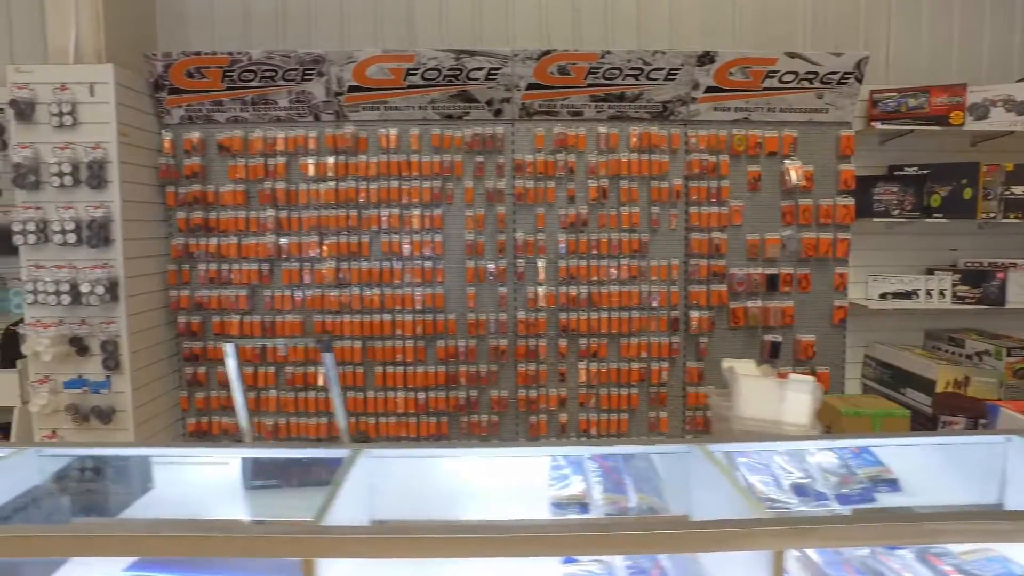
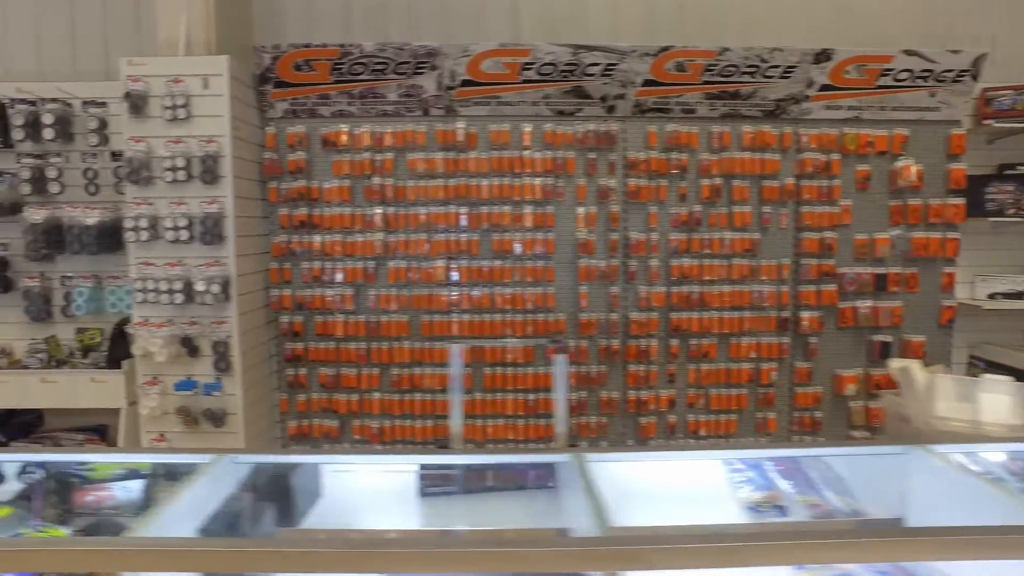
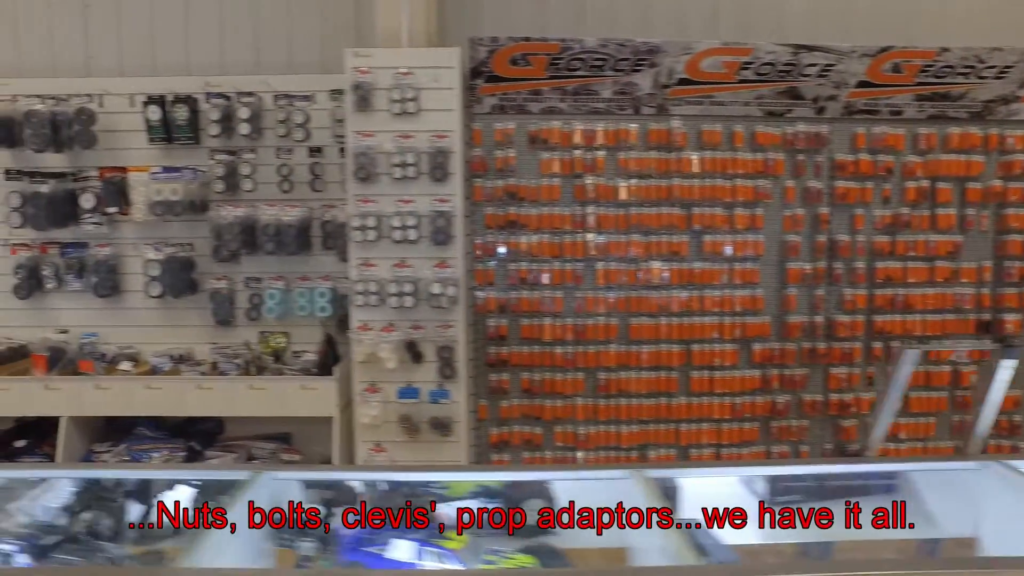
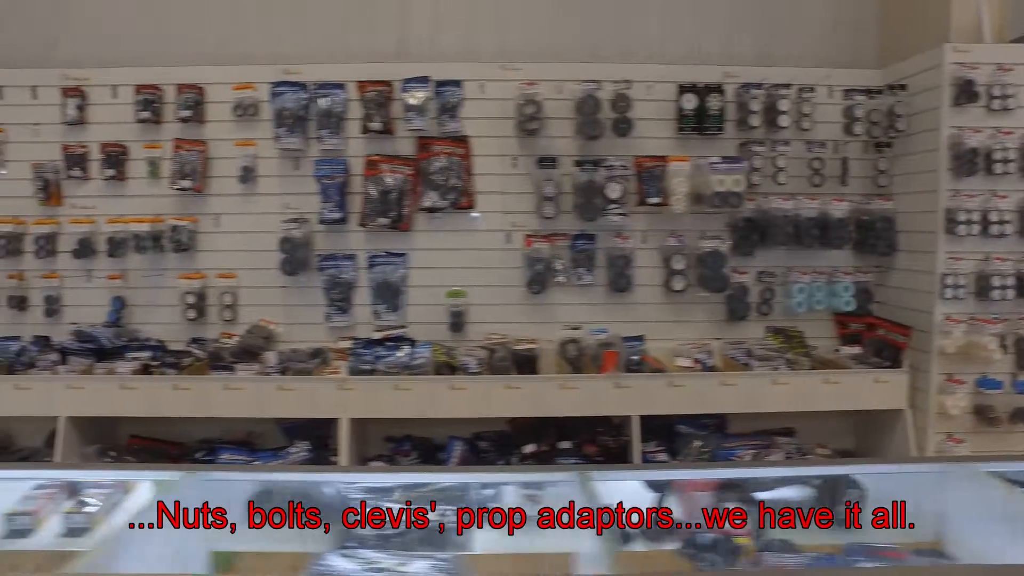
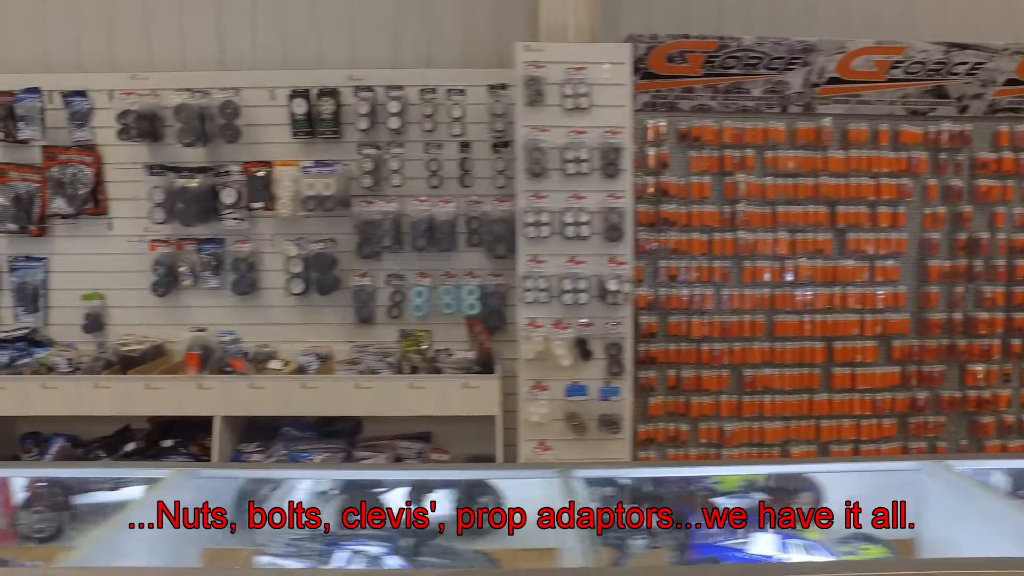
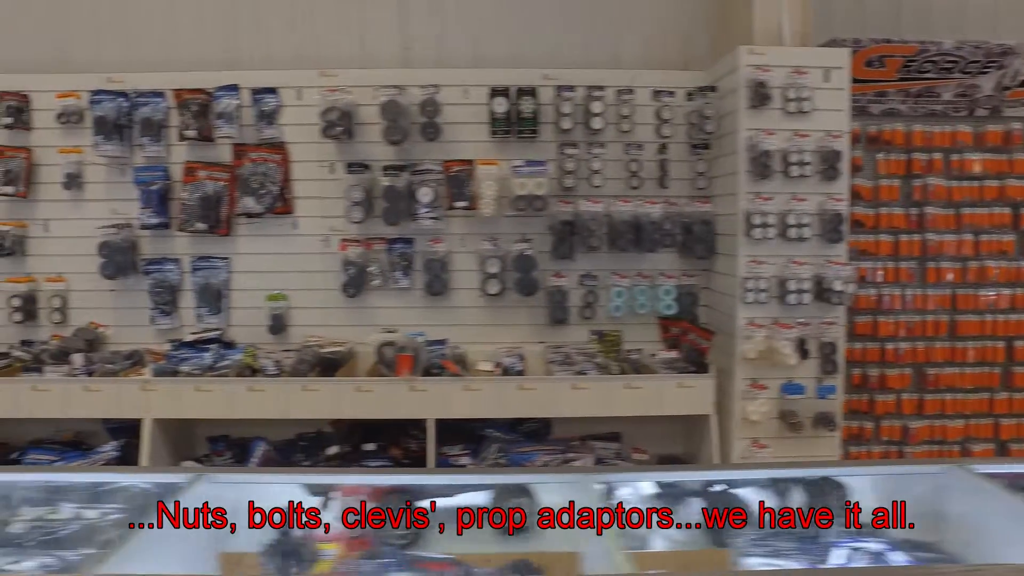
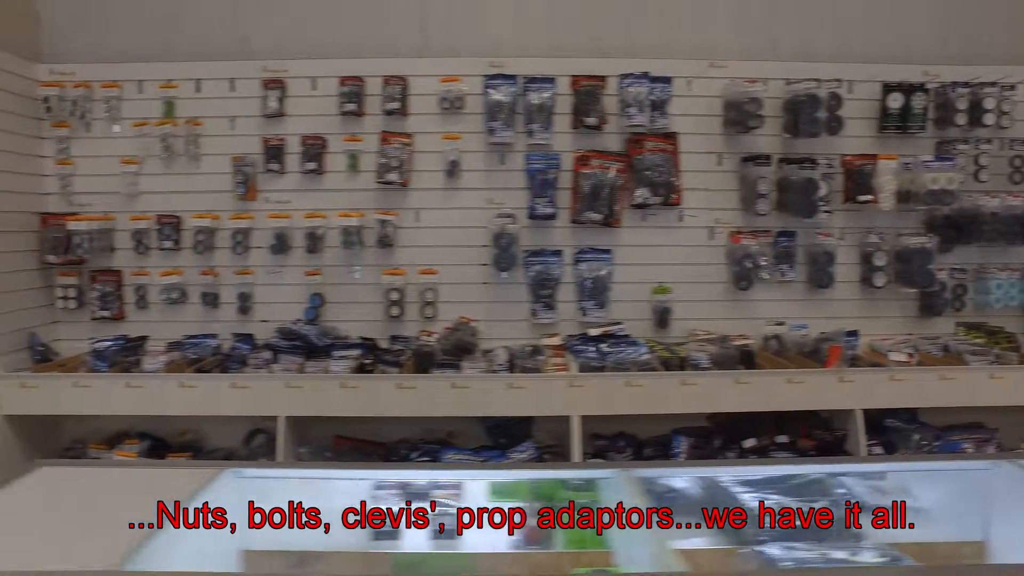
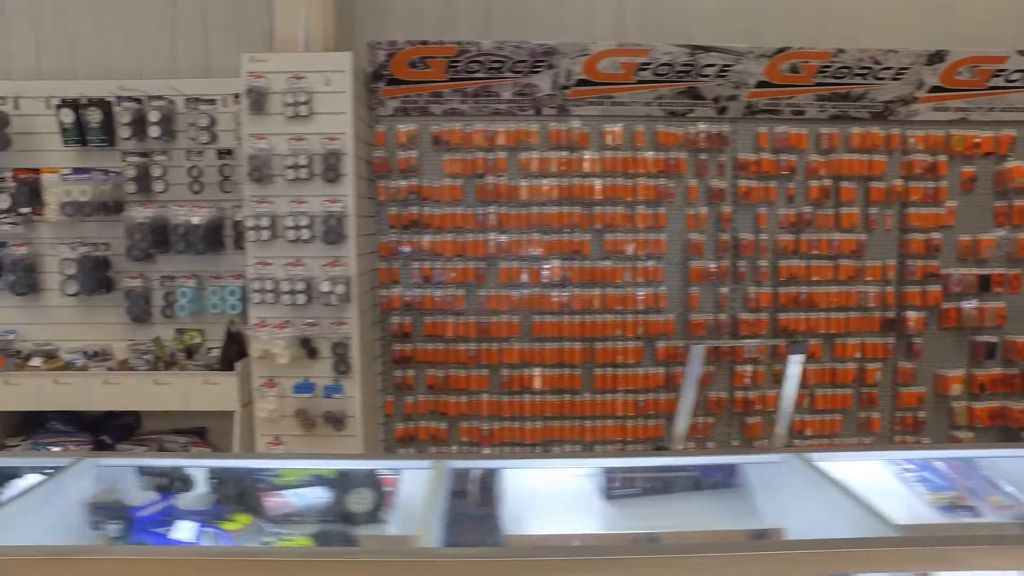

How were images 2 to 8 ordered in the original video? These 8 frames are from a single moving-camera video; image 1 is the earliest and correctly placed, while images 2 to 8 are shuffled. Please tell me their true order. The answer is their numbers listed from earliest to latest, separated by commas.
2, 8, 3, 5, 6, 4, 7
